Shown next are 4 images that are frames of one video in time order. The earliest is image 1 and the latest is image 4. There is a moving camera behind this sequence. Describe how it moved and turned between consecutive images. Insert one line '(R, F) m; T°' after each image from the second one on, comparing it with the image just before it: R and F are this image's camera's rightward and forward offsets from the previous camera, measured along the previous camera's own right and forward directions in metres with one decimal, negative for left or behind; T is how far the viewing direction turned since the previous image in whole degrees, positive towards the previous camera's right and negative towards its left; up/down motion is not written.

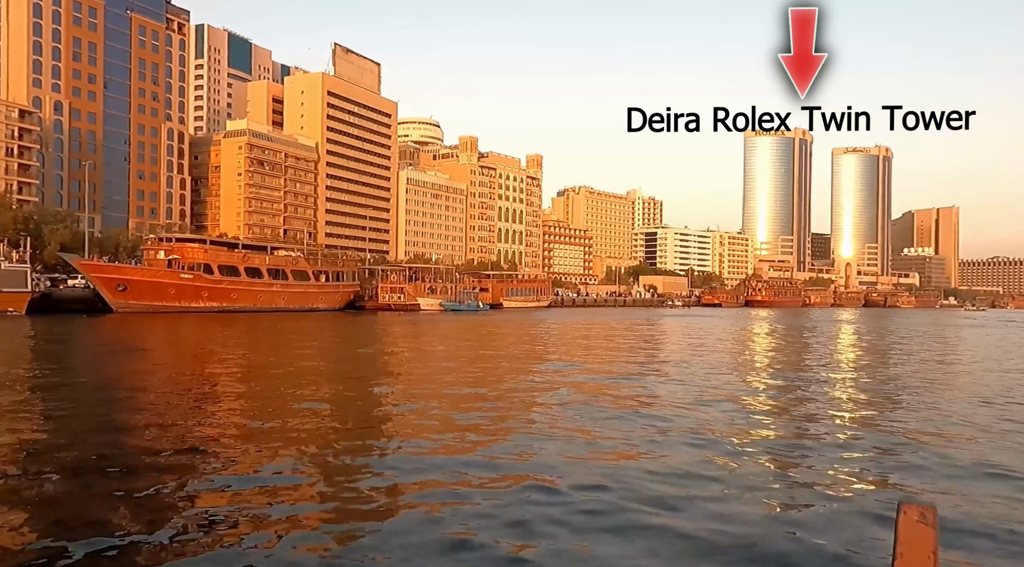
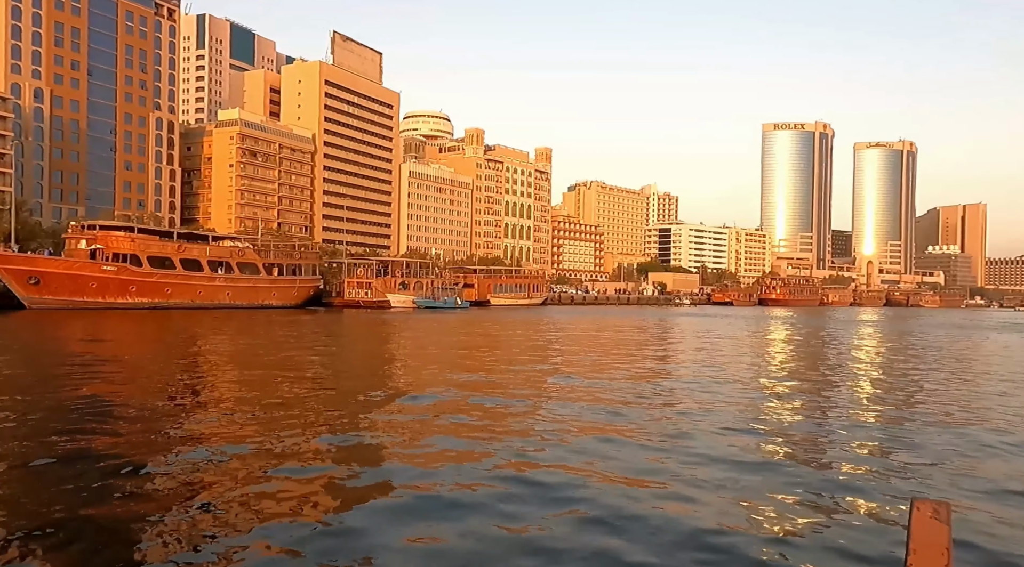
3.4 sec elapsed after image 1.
(+2.4, +4.8) m; -1°
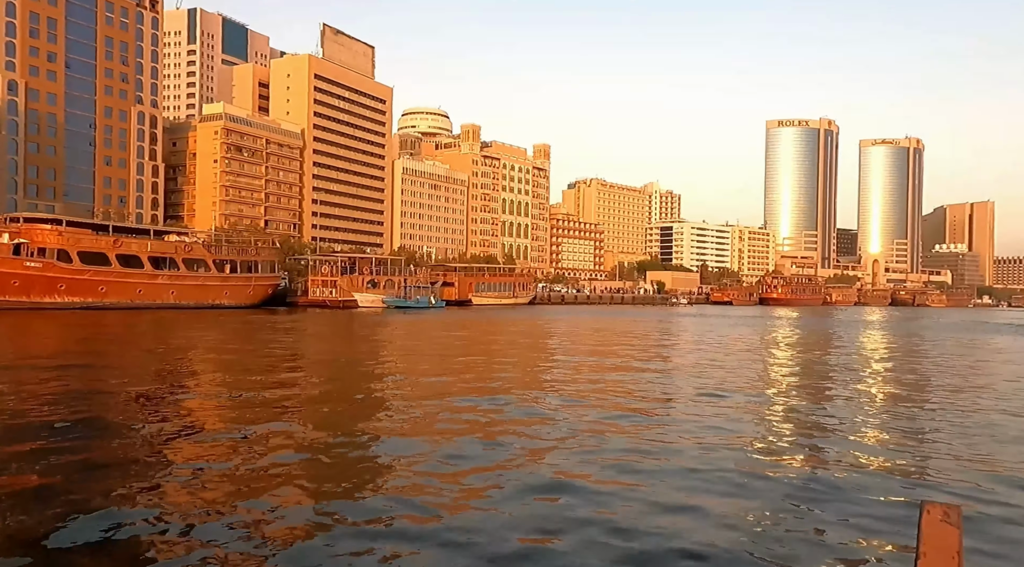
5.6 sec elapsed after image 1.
(+1.7, +3.2) m; 0°
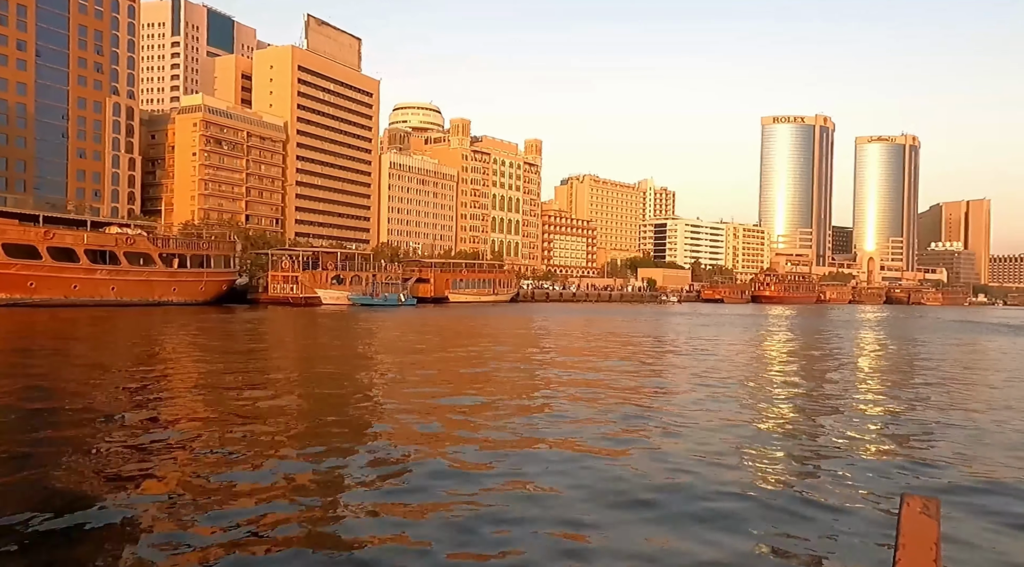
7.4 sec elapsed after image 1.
(+1.3, +2.5) m; 0°
